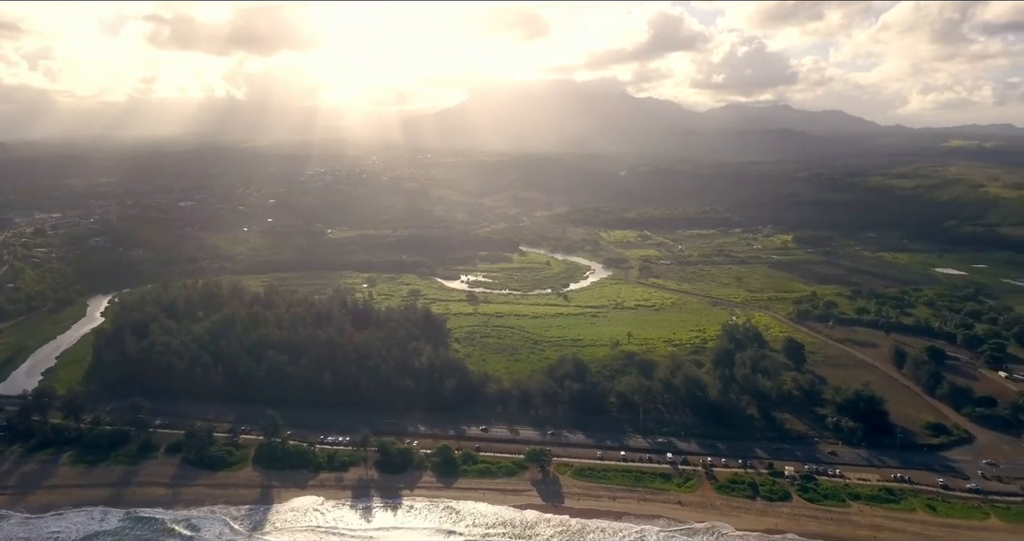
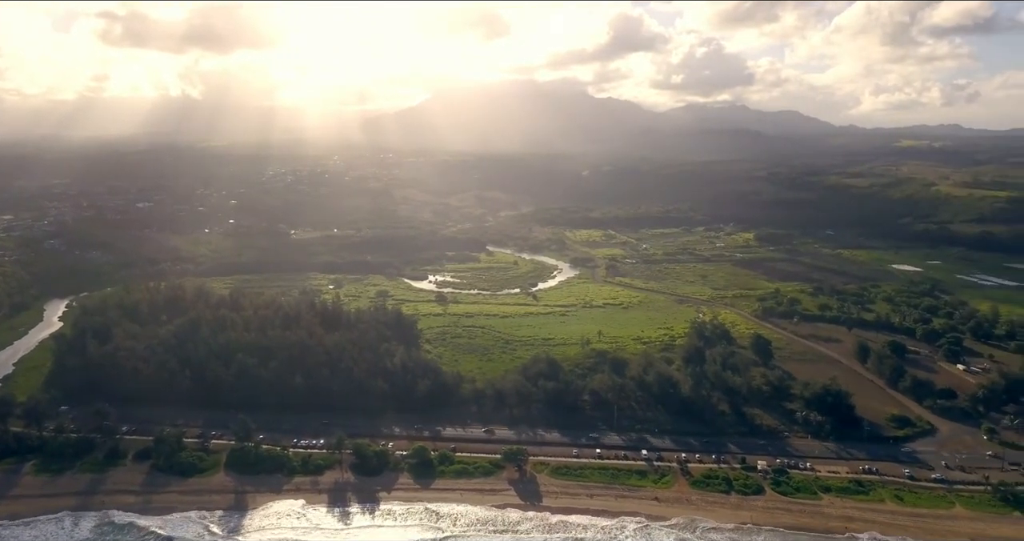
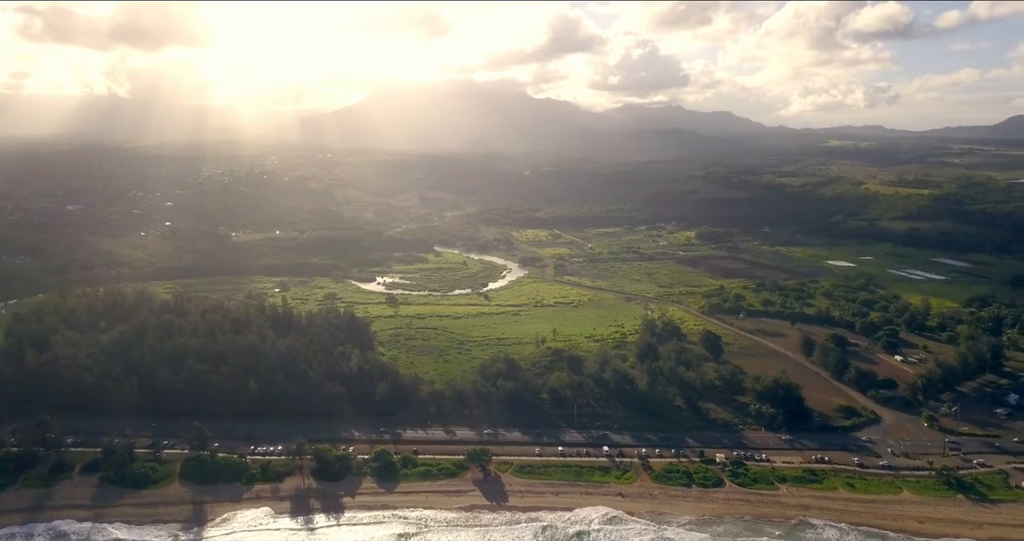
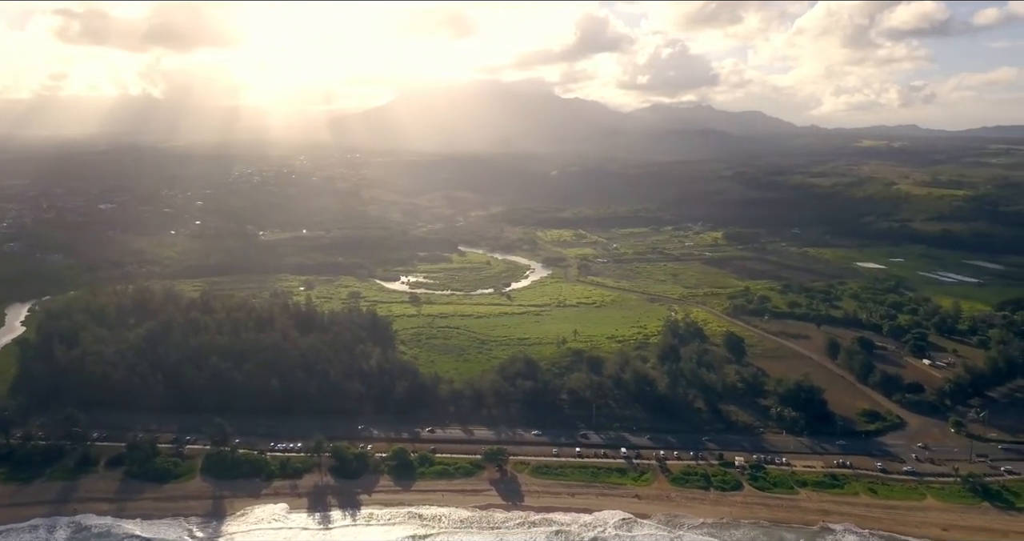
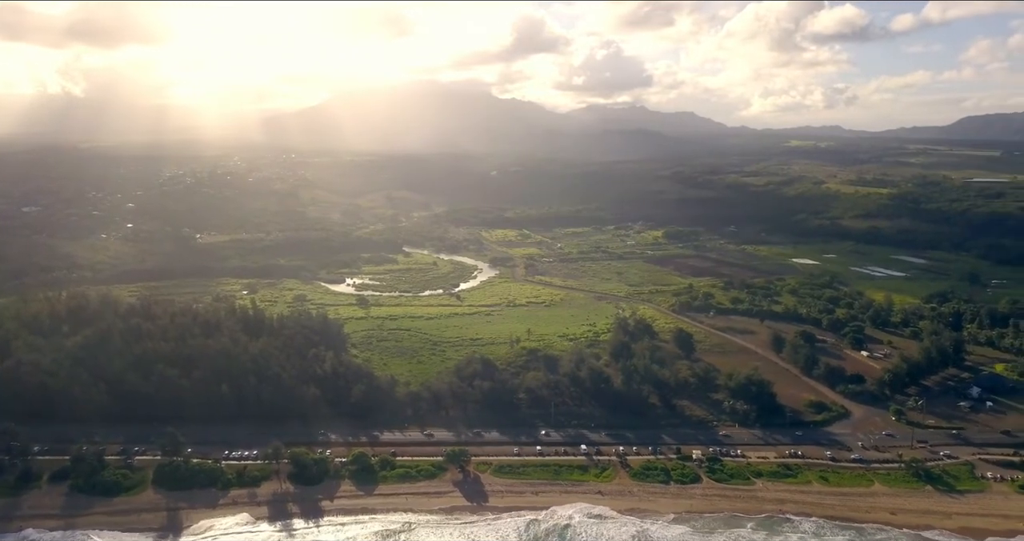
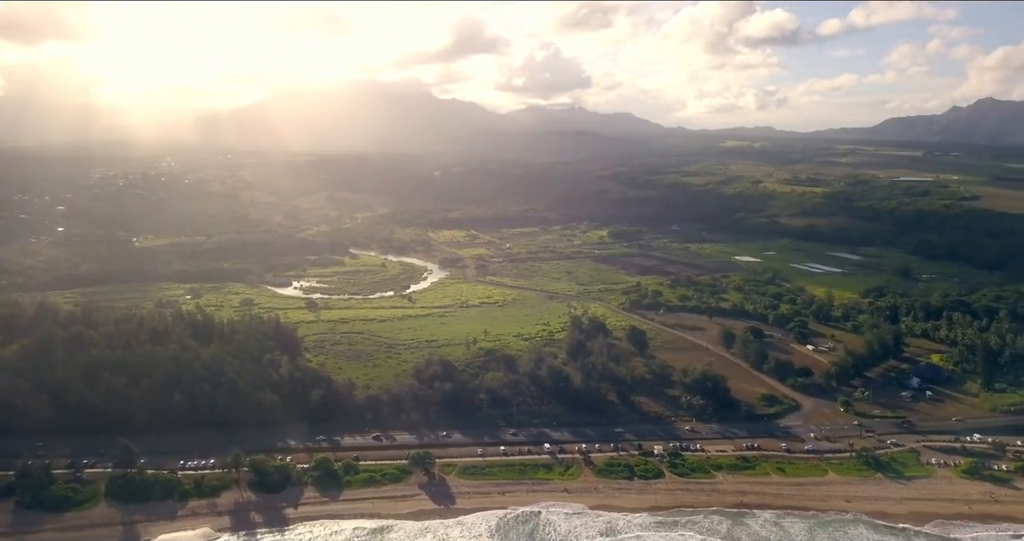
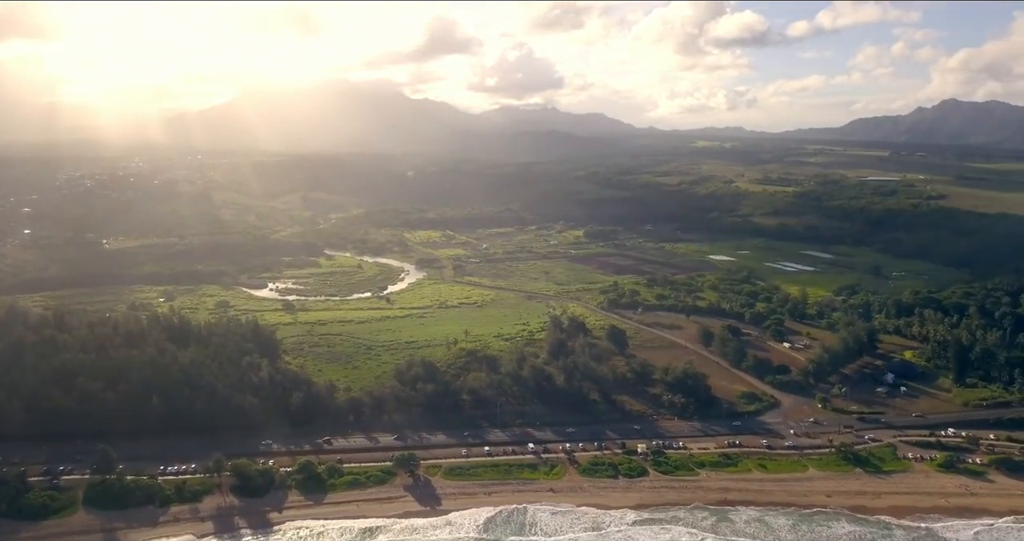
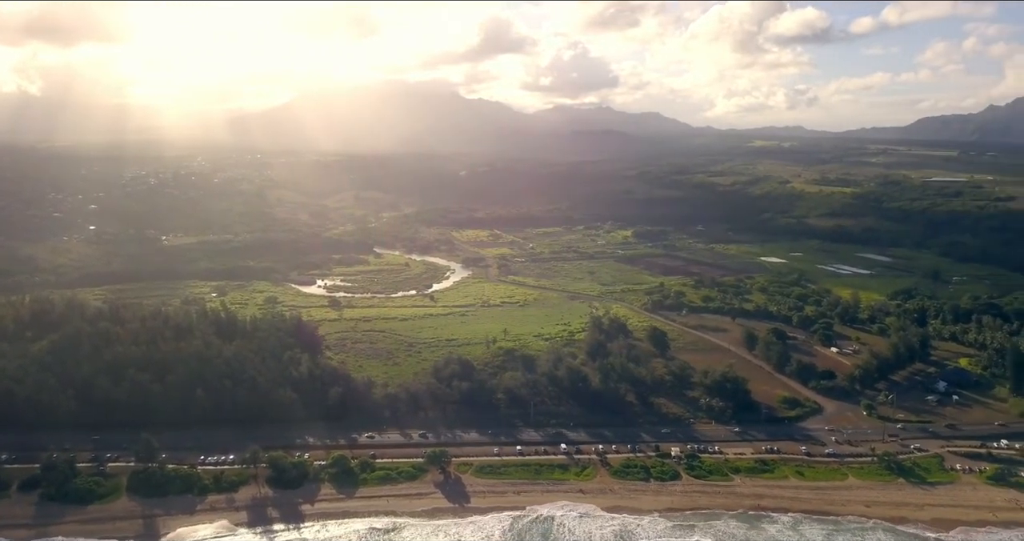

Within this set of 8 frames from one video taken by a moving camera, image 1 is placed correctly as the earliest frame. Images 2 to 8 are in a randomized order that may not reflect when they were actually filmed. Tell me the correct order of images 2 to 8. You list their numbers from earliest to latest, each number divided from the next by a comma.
2, 4, 3, 5, 8, 6, 7
